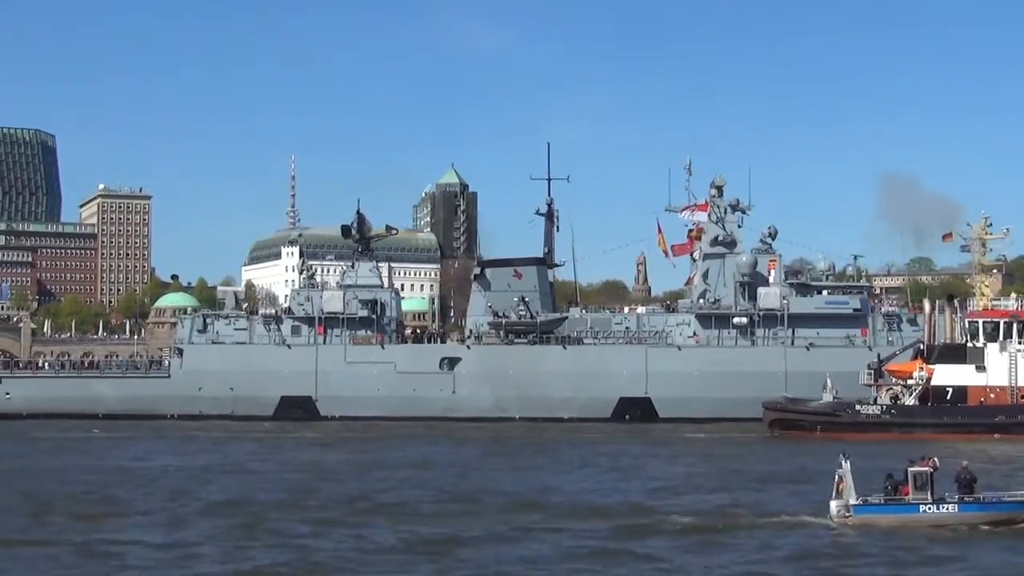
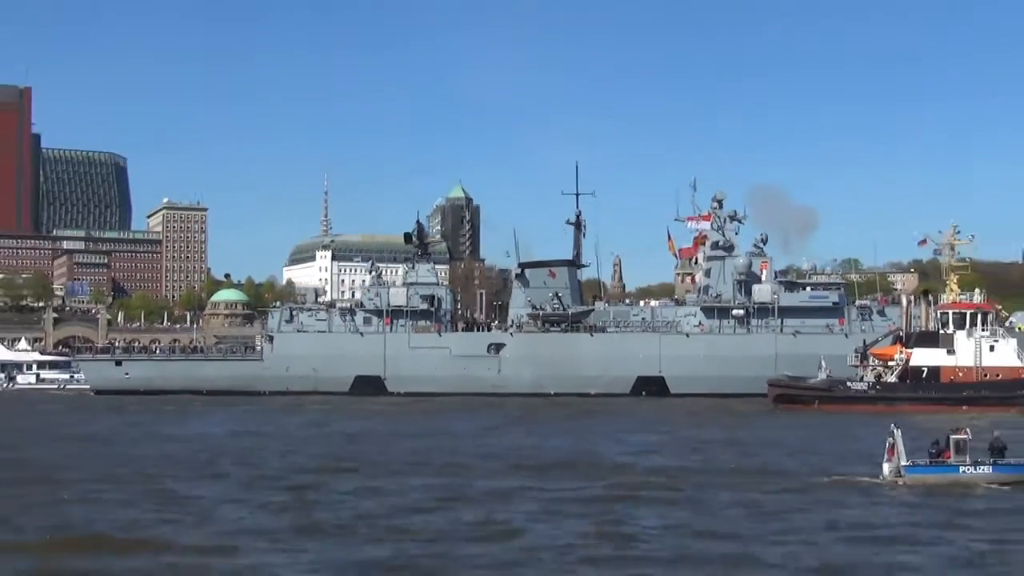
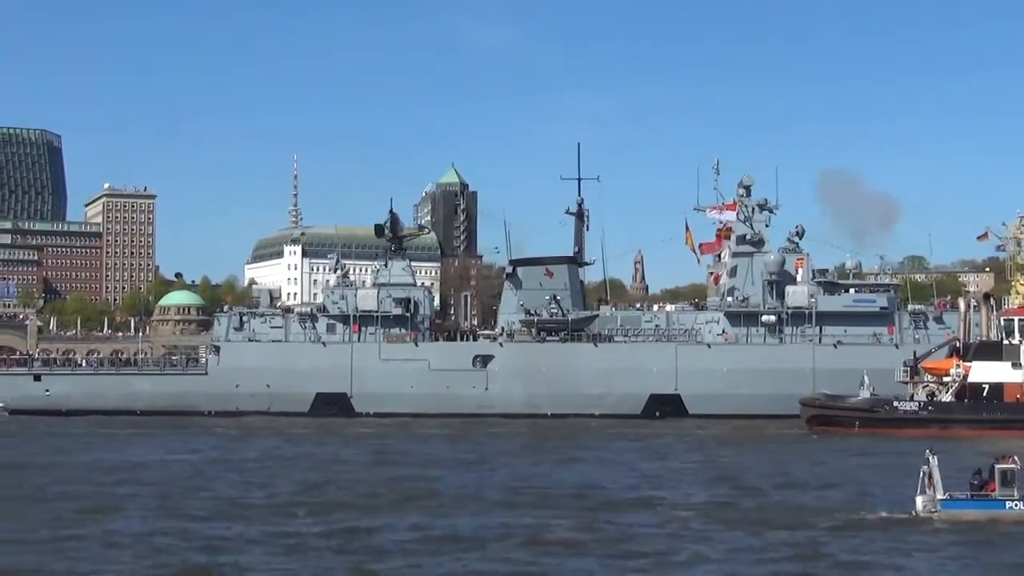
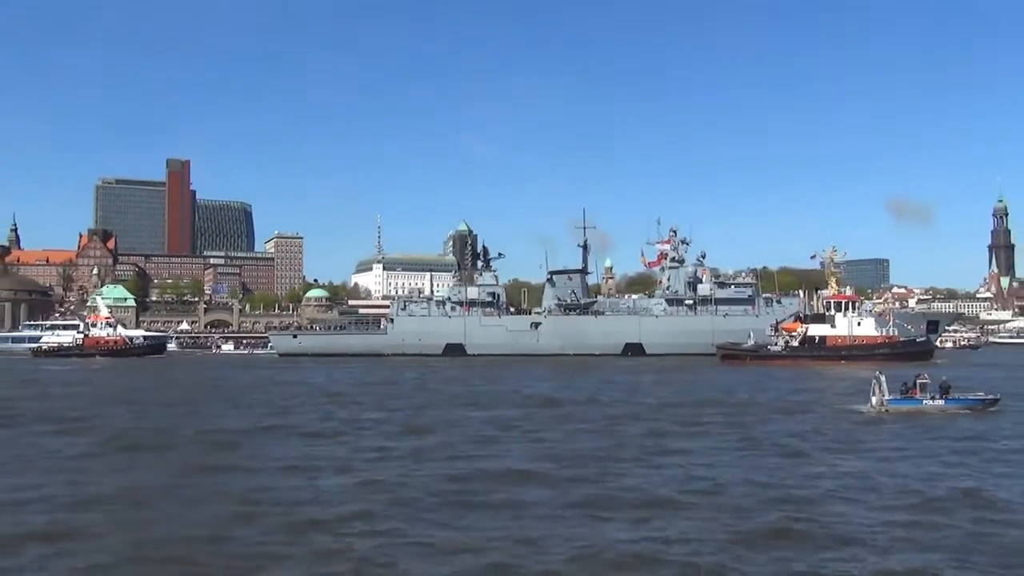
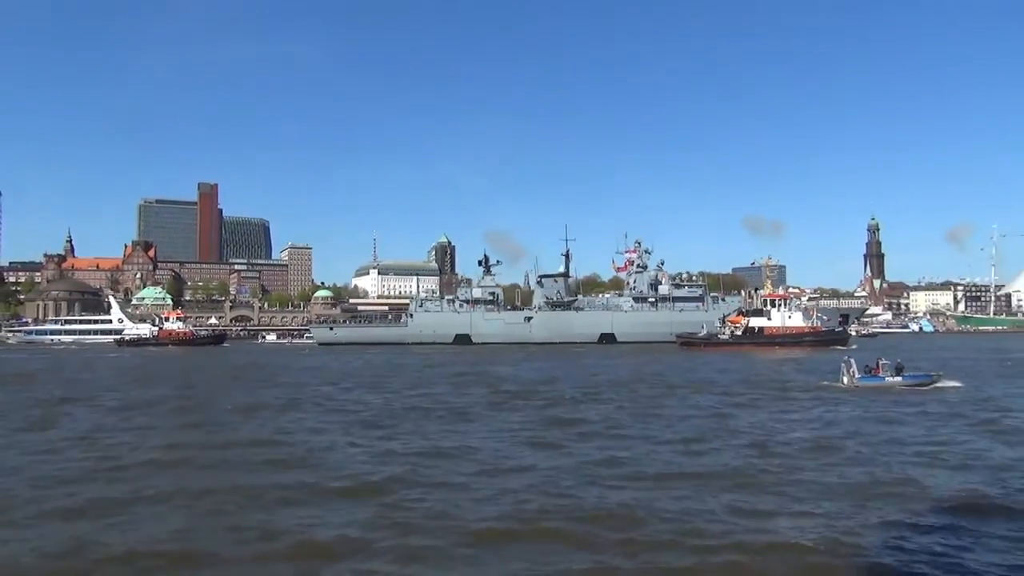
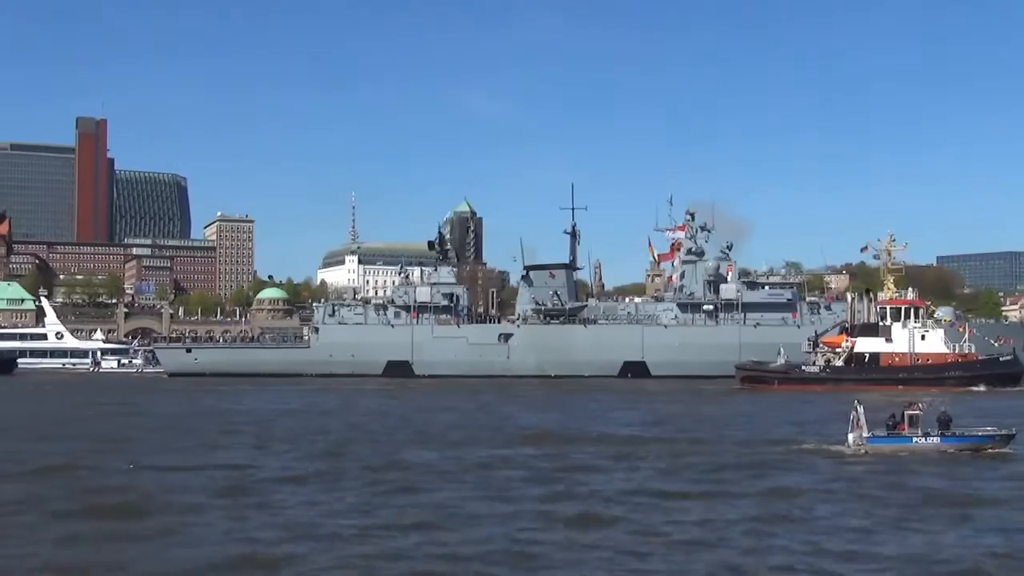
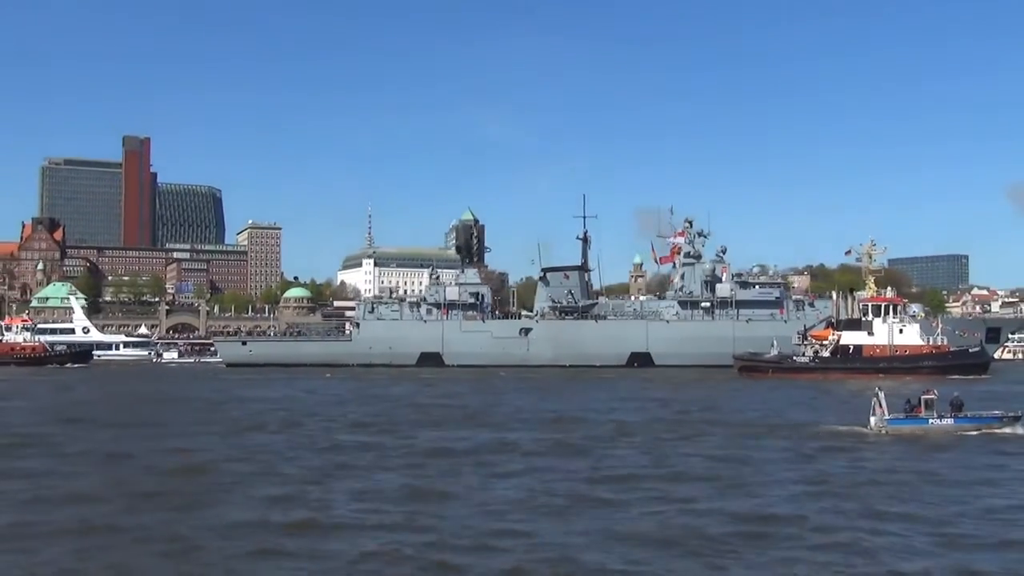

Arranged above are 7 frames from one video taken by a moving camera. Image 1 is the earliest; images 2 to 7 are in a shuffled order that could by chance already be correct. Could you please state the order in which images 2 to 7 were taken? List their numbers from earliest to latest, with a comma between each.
3, 2, 6, 7, 4, 5
